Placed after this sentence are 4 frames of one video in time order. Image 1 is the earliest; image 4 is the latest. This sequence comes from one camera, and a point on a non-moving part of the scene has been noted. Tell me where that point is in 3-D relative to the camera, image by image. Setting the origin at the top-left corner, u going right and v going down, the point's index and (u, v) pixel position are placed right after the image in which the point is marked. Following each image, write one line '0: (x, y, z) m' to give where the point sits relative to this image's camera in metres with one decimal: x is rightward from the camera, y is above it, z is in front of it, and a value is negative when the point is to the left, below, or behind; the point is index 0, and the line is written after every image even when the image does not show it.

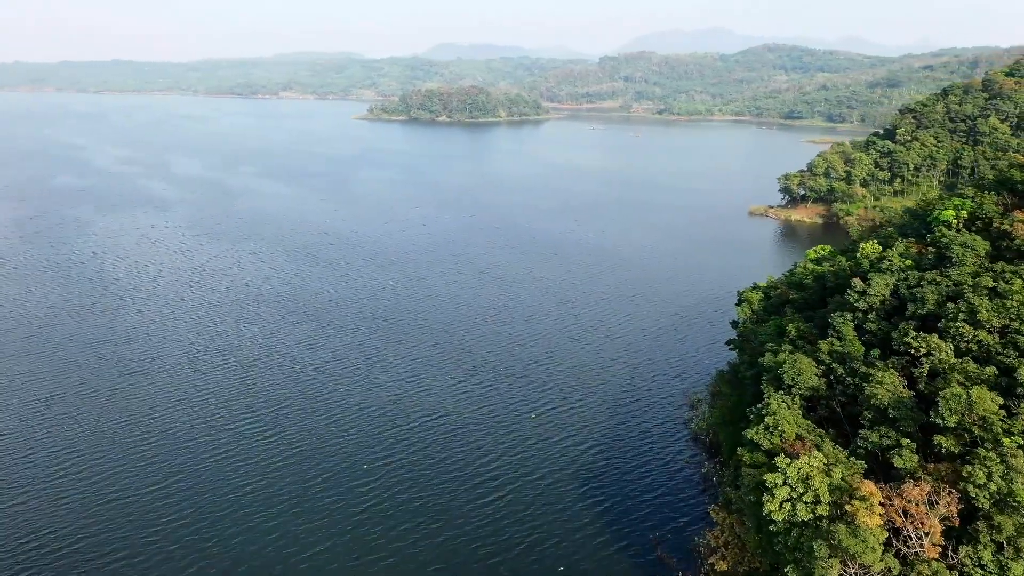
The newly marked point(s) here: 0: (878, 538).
0: (+6.8, -4.7, +16.0) m
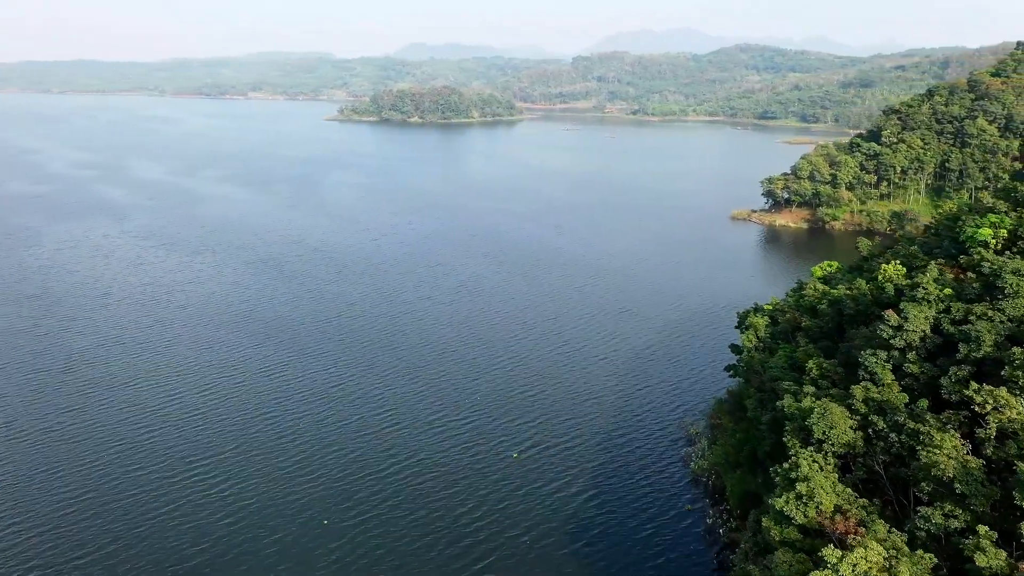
0: (+6.7, -5.6, +12.5) m
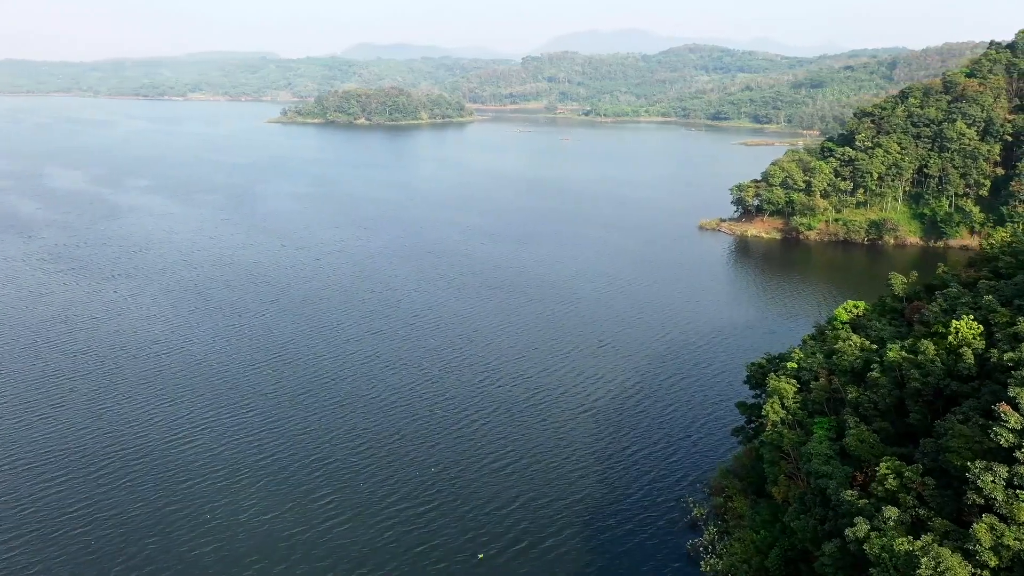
0: (+6.7, -7.2, +6.2) m
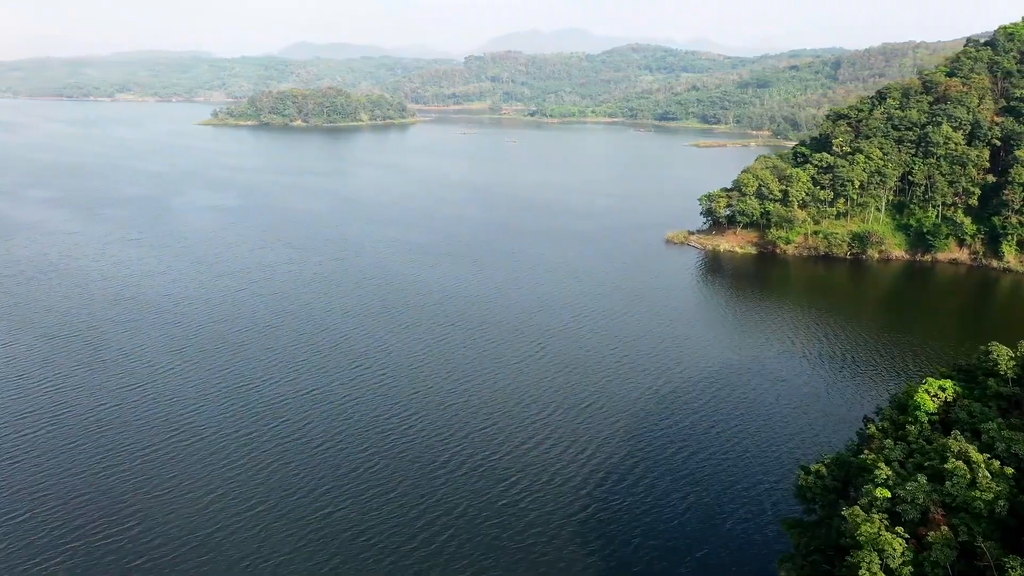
0: (+7.4, -9.2, -1.9) m
